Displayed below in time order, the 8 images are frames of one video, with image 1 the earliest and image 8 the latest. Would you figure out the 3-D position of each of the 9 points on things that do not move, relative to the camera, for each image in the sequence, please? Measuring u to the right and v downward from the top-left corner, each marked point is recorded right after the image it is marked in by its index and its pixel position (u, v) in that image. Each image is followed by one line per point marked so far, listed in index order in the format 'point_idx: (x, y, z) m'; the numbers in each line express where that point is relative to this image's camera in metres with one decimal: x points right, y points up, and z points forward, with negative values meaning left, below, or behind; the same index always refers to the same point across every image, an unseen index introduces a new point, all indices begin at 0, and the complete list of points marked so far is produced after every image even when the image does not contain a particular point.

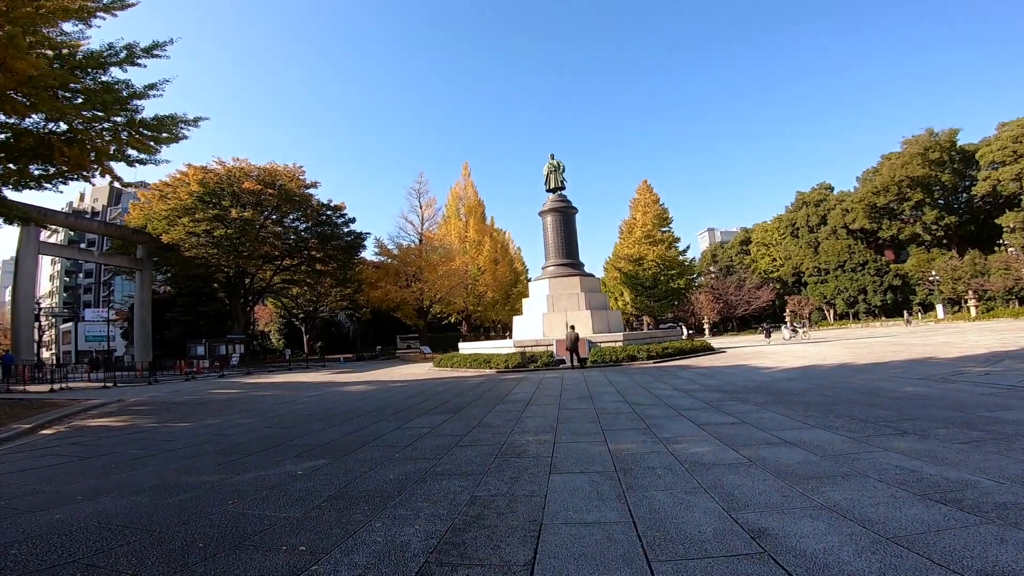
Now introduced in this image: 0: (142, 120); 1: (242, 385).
0: (-9.2, +4.0, +12.2) m
1: (-9.4, -3.4, +17.2) m
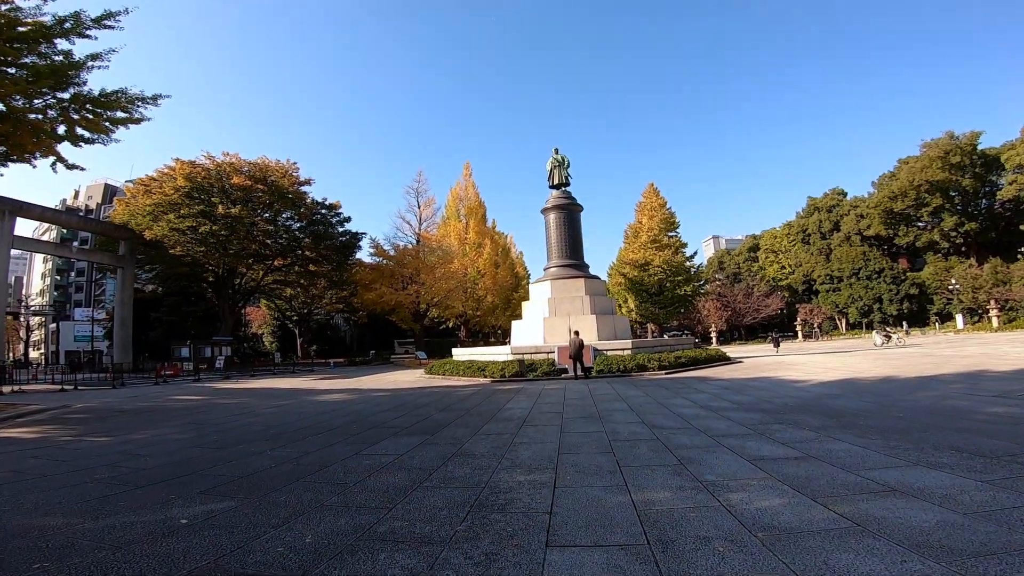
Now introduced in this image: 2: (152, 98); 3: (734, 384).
0: (-9.2, +4.2, +10.8) m
1: (-9.5, -3.2, +15.7) m
2: (-8.5, +4.4, +11.7) m
3: (+4.6, -2.0, +10.3) m
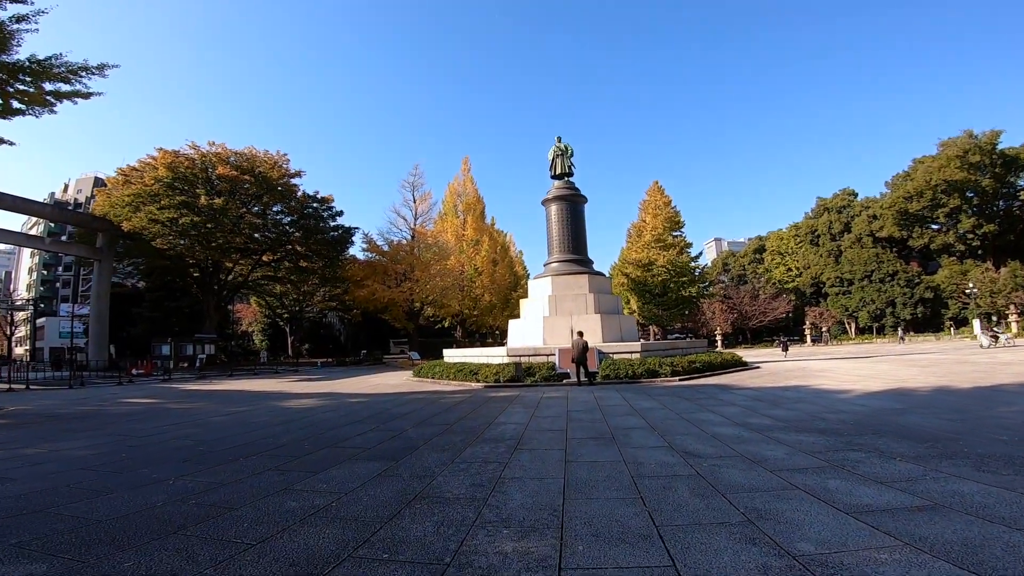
0: (-9.3, +4.4, +9.4) m
1: (-9.6, -3.0, +14.2) m
2: (-8.6, +4.7, +10.2) m
3: (+4.5, -1.9, +8.9) m
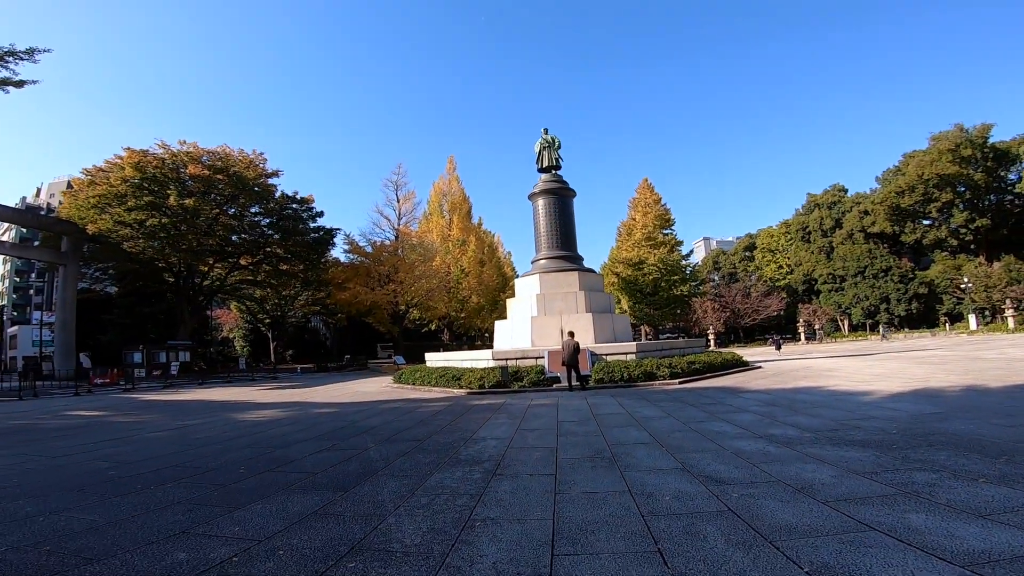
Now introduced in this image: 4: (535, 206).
0: (-9.6, +4.4, +8.2) m
1: (-10.0, -3.1, +13.0) m
2: (-8.9, +4.6, +9.1) m
3: (+4.3, -1.8, +8.0) m
4: (+0.8, +2.8, +16.9) m
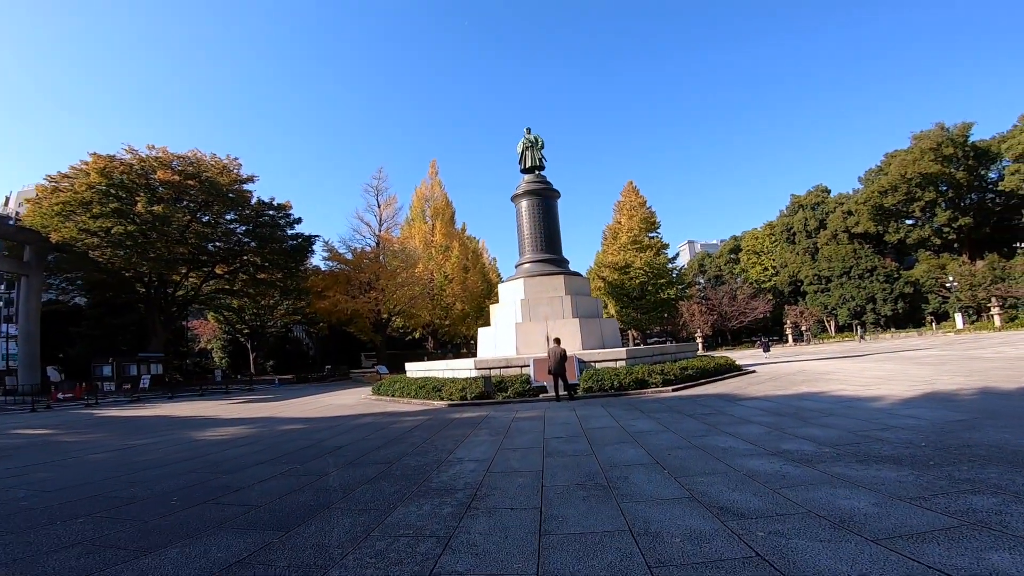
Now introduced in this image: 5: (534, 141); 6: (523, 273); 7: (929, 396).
0: (-10.0, +4.2, +7.3) m
1: (-10.4, -3.3, +12.0) m
2: (-9.3, +4.4, +8.2) m
3: (+4.0, -1.8, +7.4) m
4: (+0.2, +2.7, +16.3) m
5: (+0.8, +5.2, +17.4) m
6: (+0.4, +0.5, +15.2) m
7: (+6.3, -1.7, +7.6) m
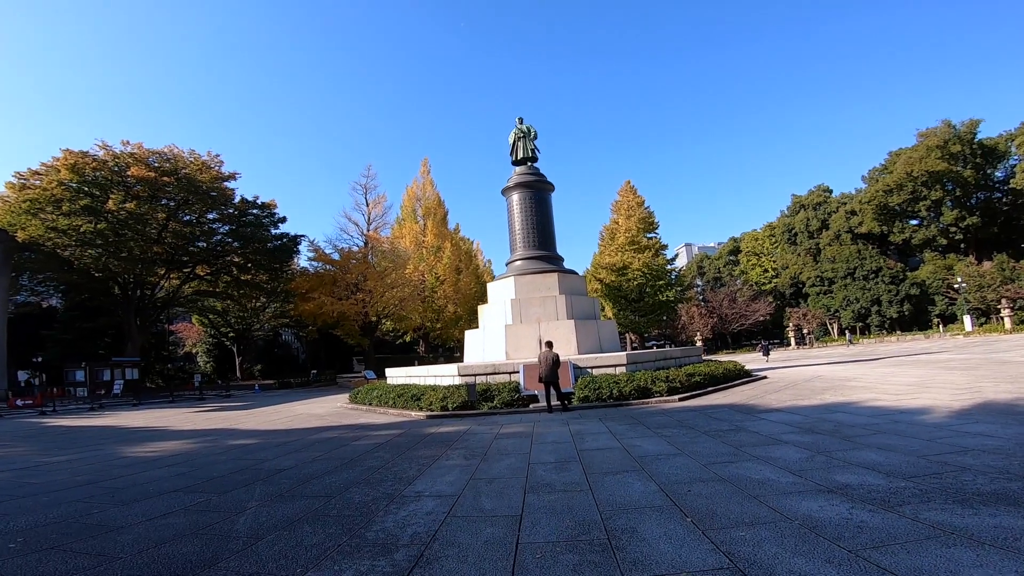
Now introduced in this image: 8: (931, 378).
0: (-10.2, +4.3, +6.1) m
1: (-10.6, -3.3, +10.7) m
2: (-9.6, +4.5, +7.0) m
3: (+3.8, -1.7, +6.2) m
4: (-0.1, +2.7, +15.2) m
5: (+0.5, +5.2, +16.2) m
6: (+0.1, +0.5, +14.1) m
7: (+6.1, -1.6, +6.4) m
8: (+8.9, -1.9, +10.5) m
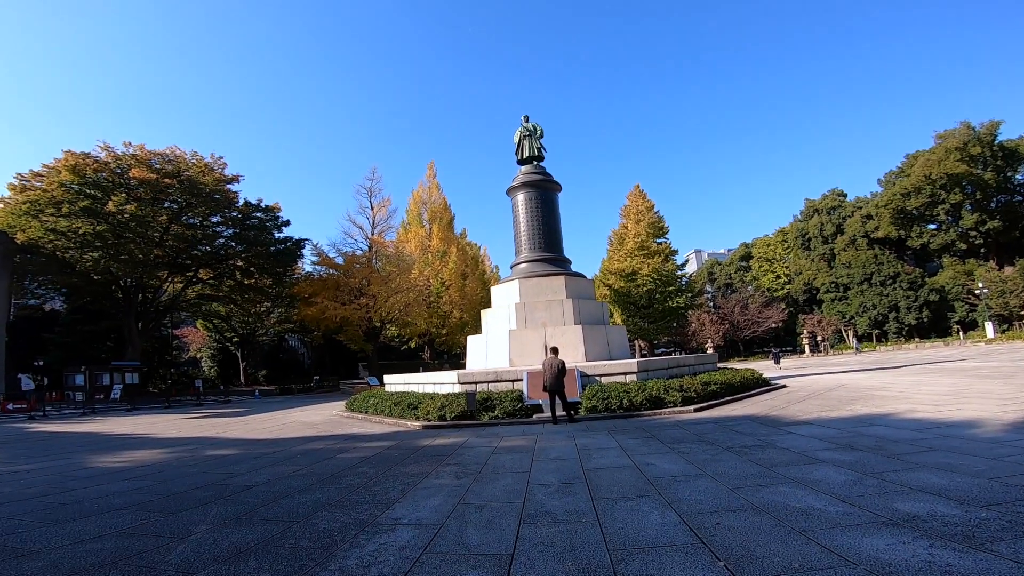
0: (-10.2, +4.3, +5.7) m
1: (-10.6, -3.3, +10.3) m
2: (-9.6, +4.5, +6.6) m
3: (+3.7, -1.7, +5.5) m
4: (+0.1, +2.6, +14.6) m
5: (+0.6, +5.1, +15.7) m
6: (+0.2, +0.4, +13.5) m
7: (+6.1, -1.6, +5.7) m
8: (+8.9, -1.9, +9.7) m
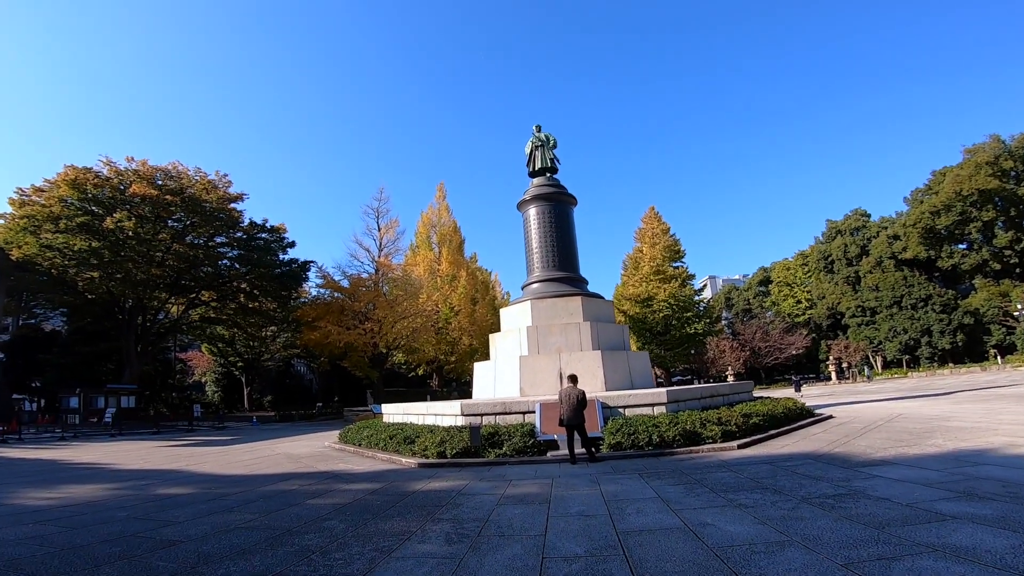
0: (-10.1, +4.3, +5.1) m
1: (-10.4, -3.6, +9.2) m
2: (-9.4, +4.4, +6.0) m
3: (+3.8, -1.7, +4.2) m
4: (+0.4, +2.0, +13.6) m
5: (+1.0, +4.4, +14.8) m
6: (+0.5, -0.1, +12.3) m
7: (+6.2, -1.6, +4.3) m
8: (+9.1, -2.3, +8.3) m
